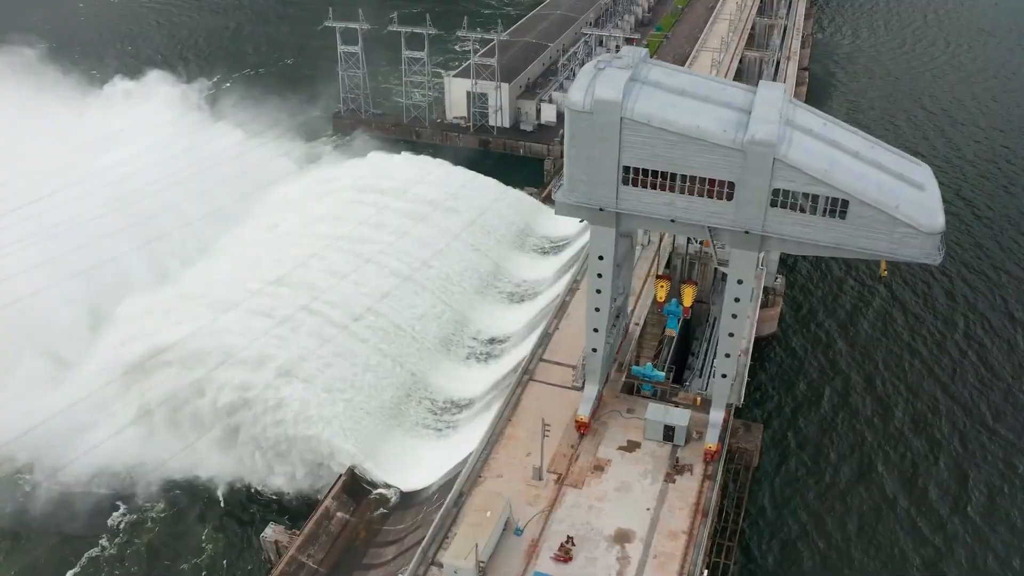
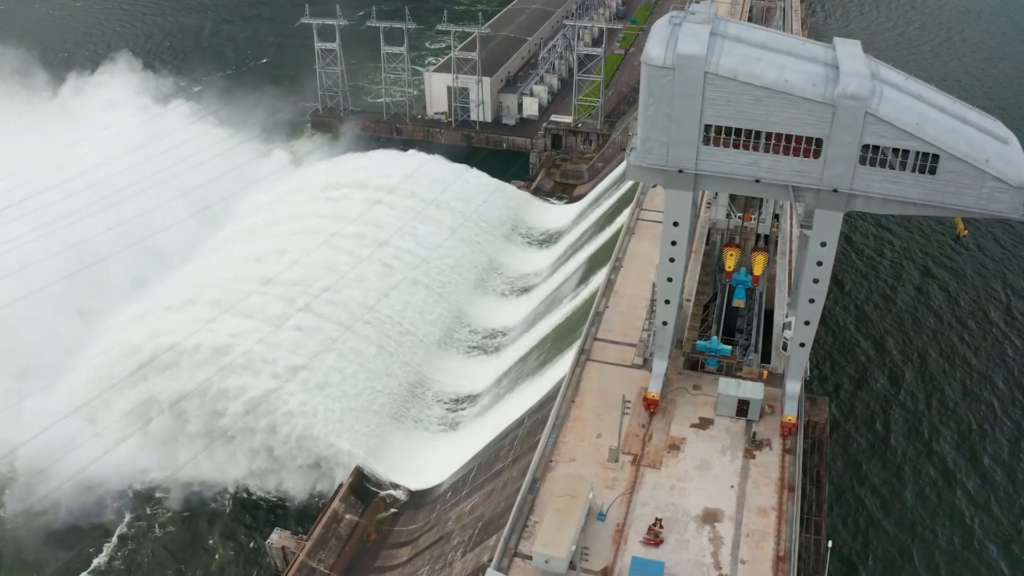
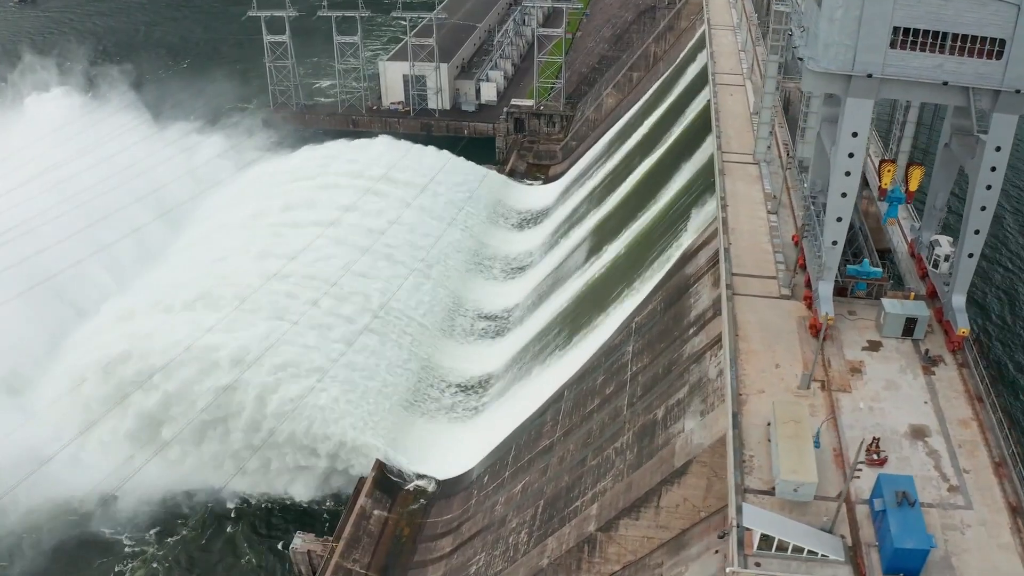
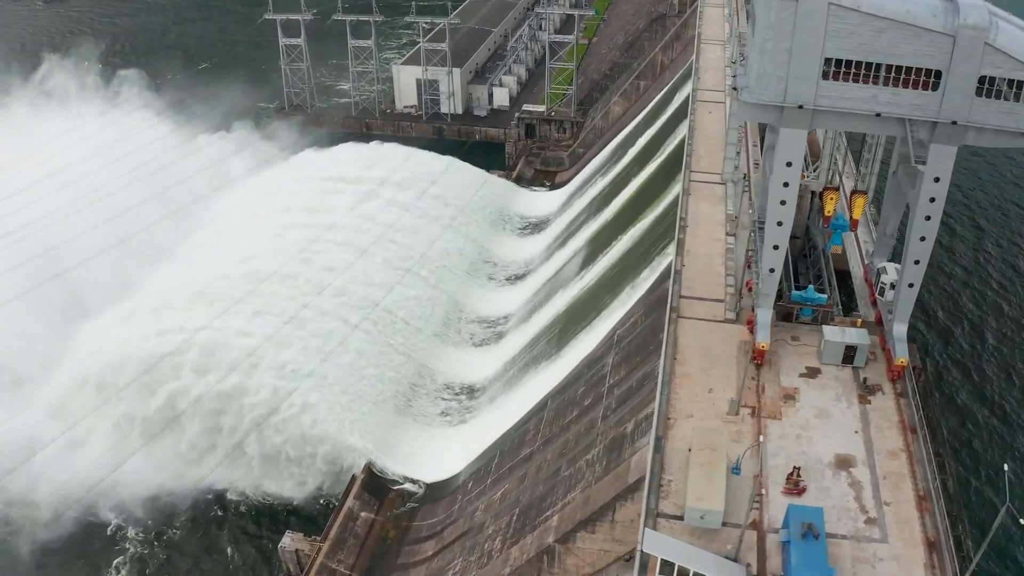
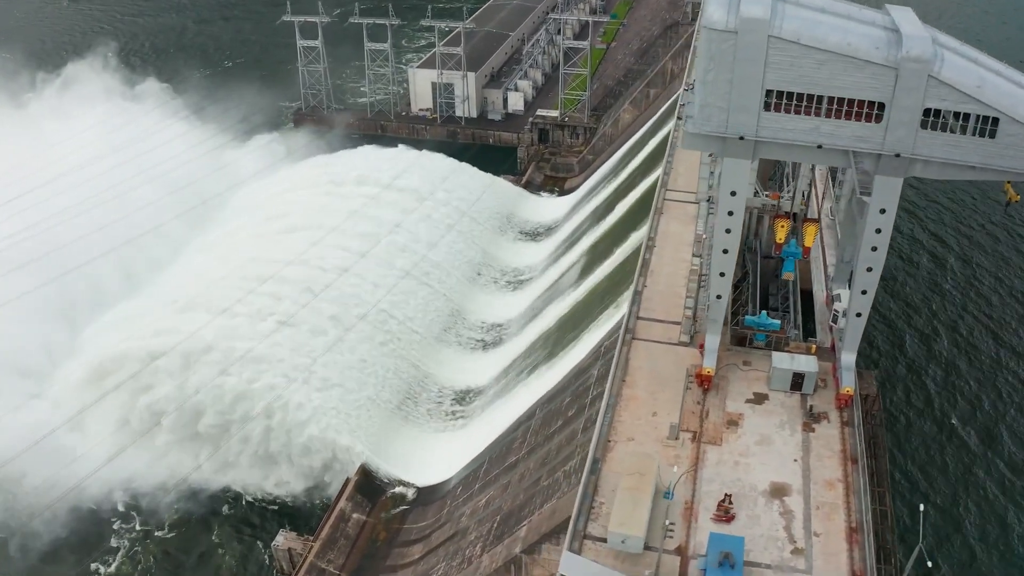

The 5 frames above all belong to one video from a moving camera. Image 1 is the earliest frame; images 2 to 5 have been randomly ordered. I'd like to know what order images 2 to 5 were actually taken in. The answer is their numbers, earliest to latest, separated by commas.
2, 5, 4, 3
